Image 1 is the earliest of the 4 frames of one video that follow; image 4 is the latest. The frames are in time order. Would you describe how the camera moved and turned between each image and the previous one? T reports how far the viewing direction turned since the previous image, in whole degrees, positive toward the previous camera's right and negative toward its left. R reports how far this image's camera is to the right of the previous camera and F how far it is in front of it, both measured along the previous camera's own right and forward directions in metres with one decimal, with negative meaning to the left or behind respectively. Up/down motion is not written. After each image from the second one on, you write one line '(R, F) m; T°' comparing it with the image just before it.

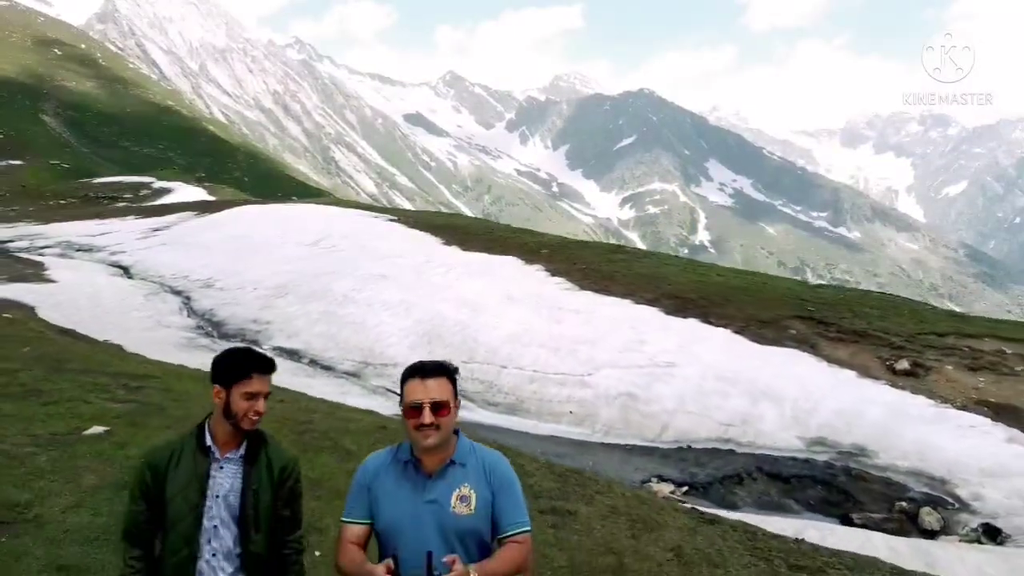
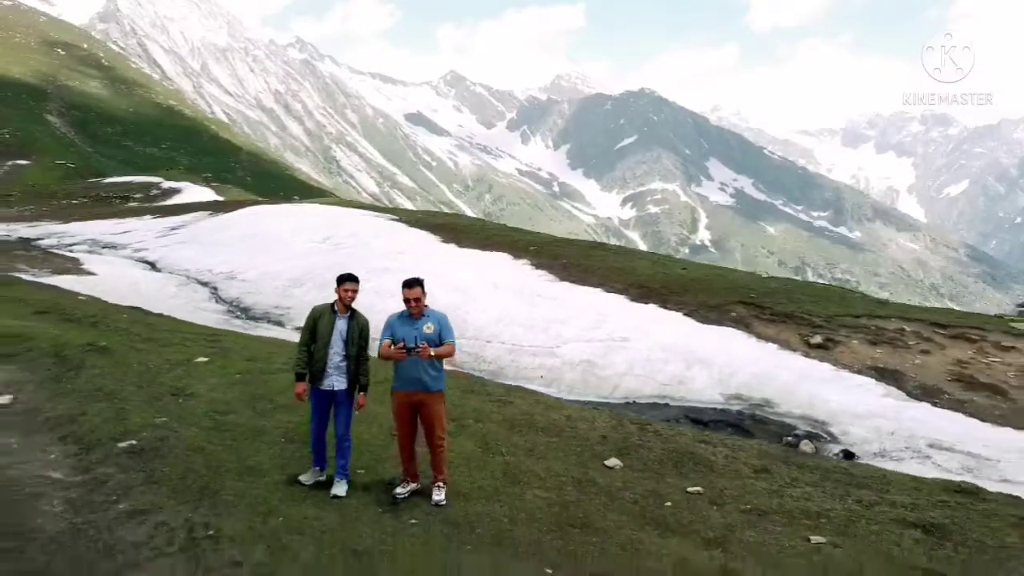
(+0.8, -5.0) m; 0°
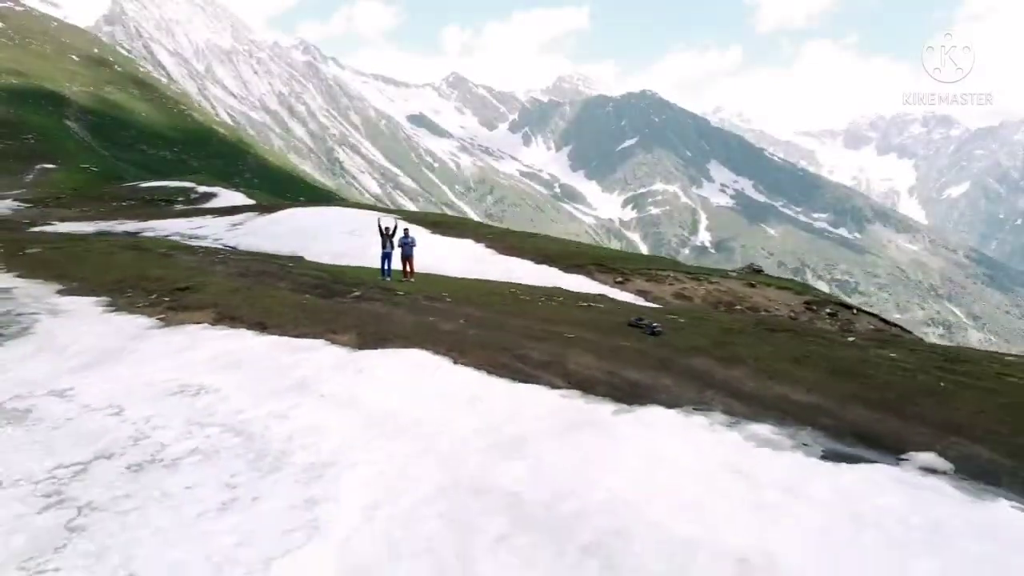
(+4.2, -26.4) m; 0°
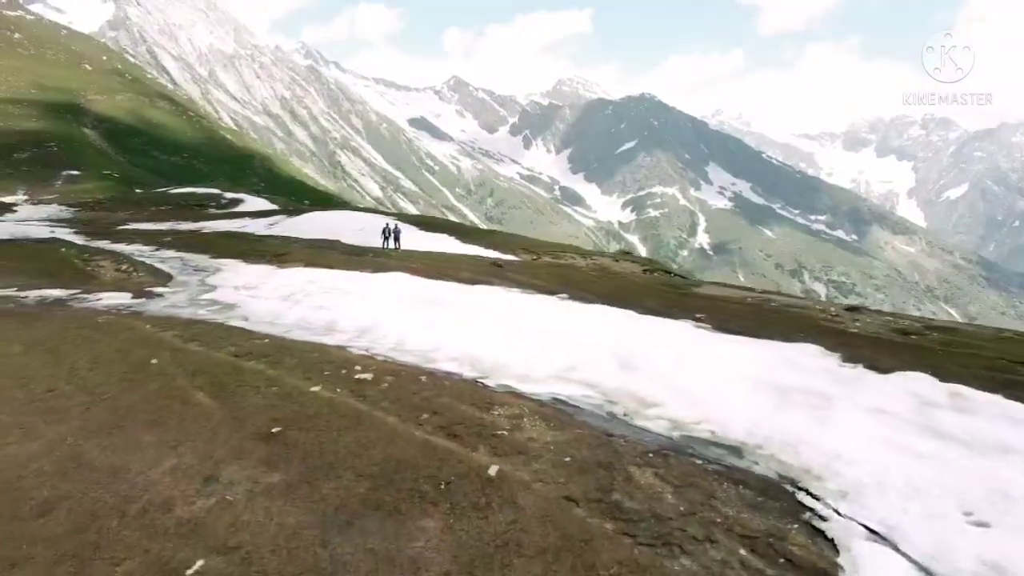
(+5.7, -31.1) m; 0°
